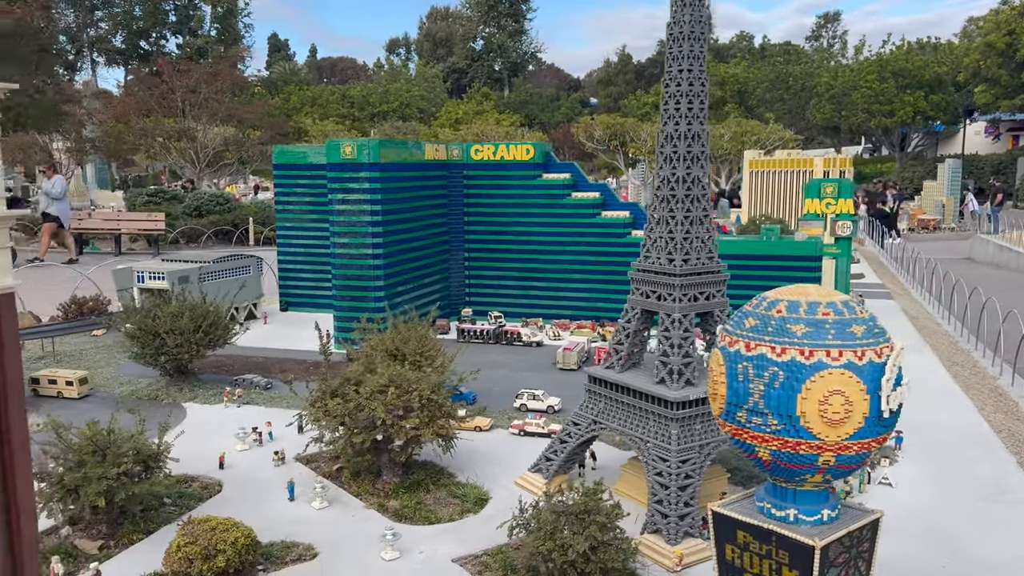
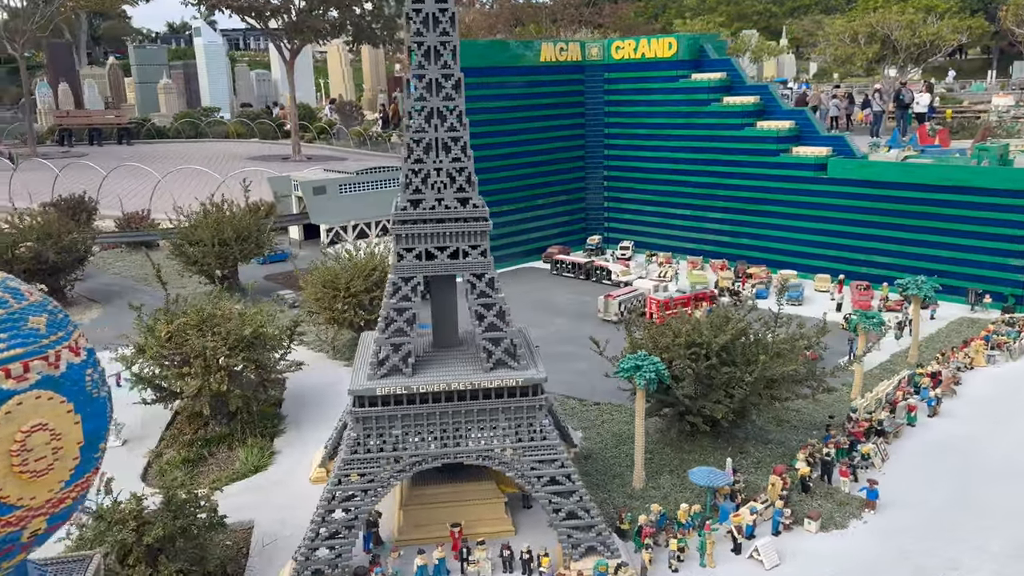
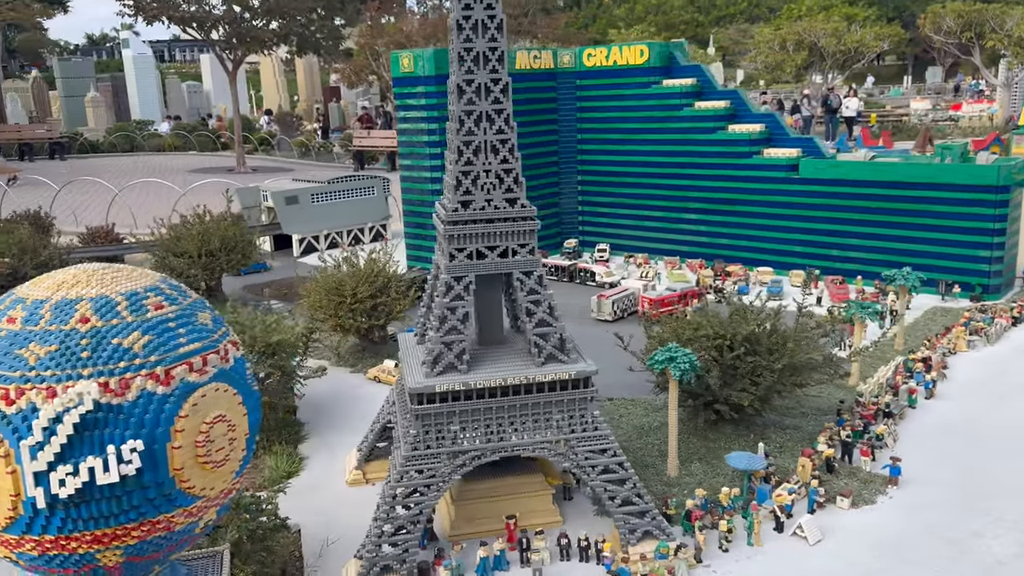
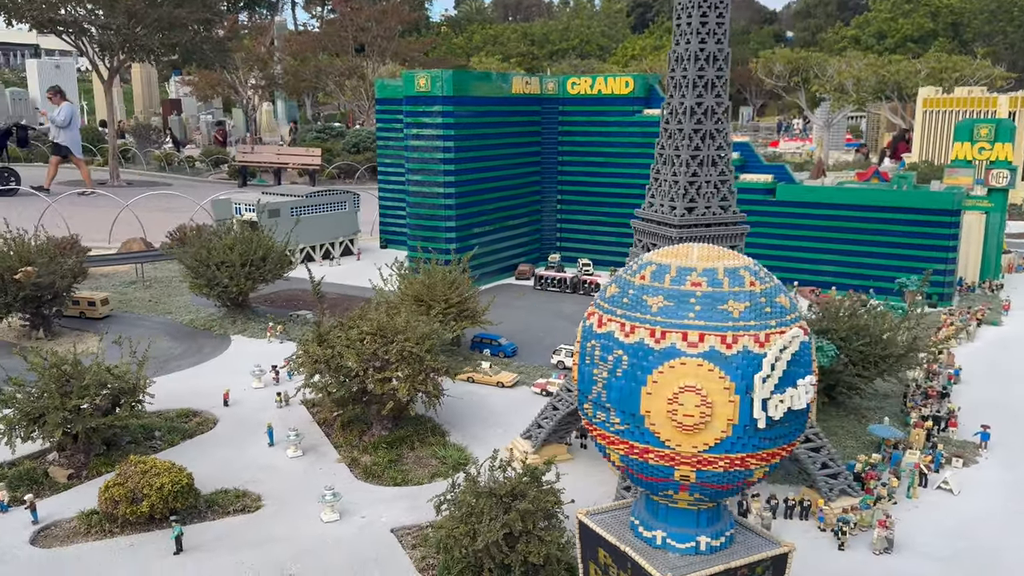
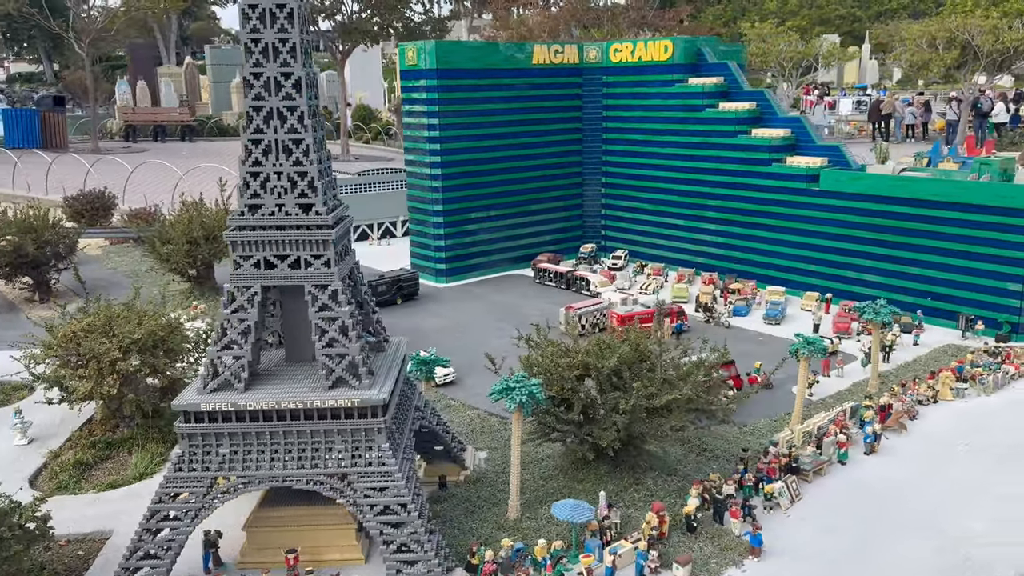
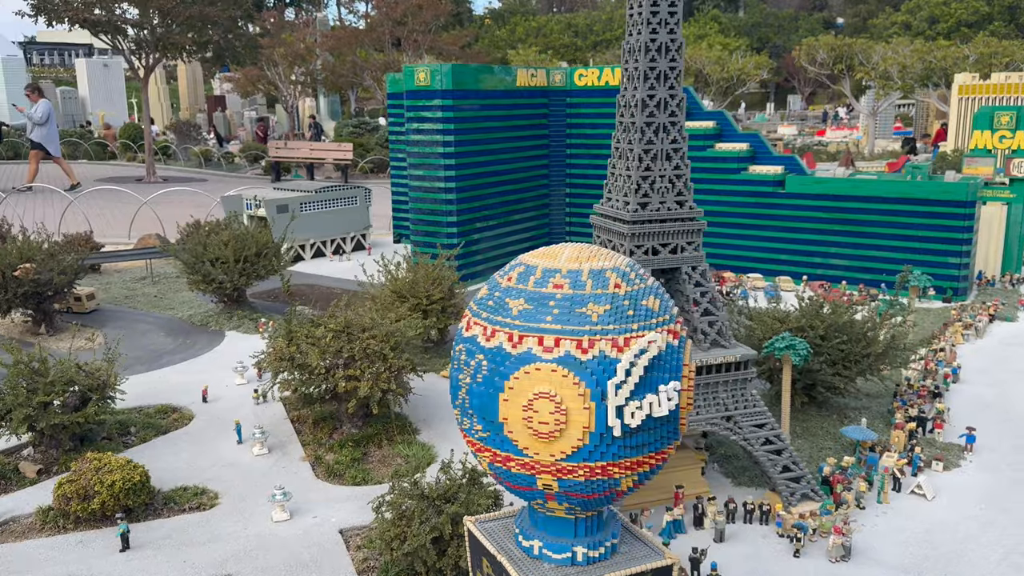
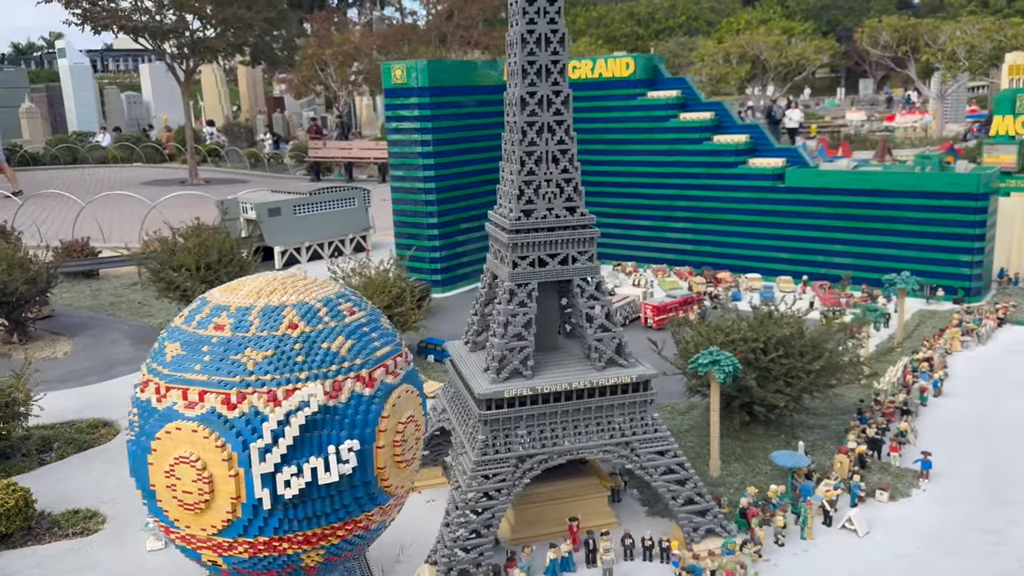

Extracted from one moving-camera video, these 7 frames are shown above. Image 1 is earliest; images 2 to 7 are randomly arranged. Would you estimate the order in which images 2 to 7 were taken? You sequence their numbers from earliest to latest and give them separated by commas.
4, 6, 7, 3, 2, 5
